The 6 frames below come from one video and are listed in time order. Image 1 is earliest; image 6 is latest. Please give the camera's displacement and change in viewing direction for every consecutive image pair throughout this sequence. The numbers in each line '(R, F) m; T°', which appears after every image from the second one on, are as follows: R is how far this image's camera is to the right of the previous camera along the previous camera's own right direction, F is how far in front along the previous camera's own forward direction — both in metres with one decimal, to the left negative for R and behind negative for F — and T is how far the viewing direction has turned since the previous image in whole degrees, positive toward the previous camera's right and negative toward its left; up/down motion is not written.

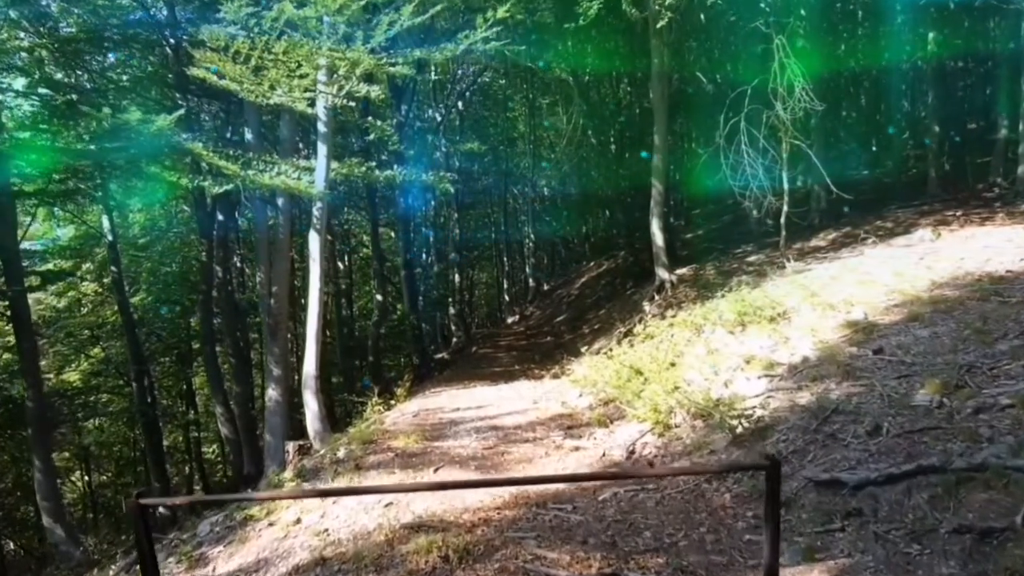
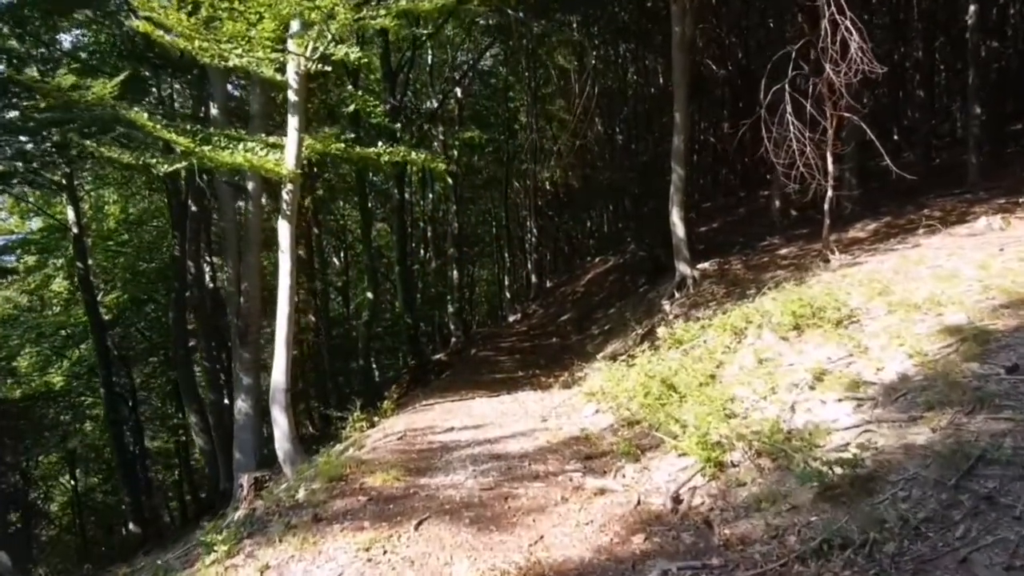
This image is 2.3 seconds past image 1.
(0.0, +1.5) m; 0°
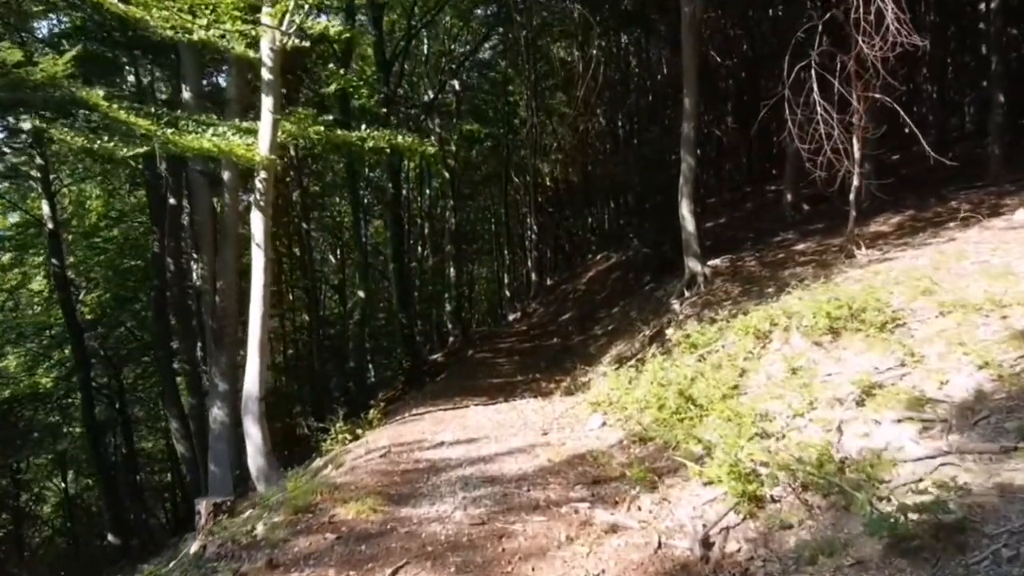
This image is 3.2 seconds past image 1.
(0.0, +0.8) m; 0°
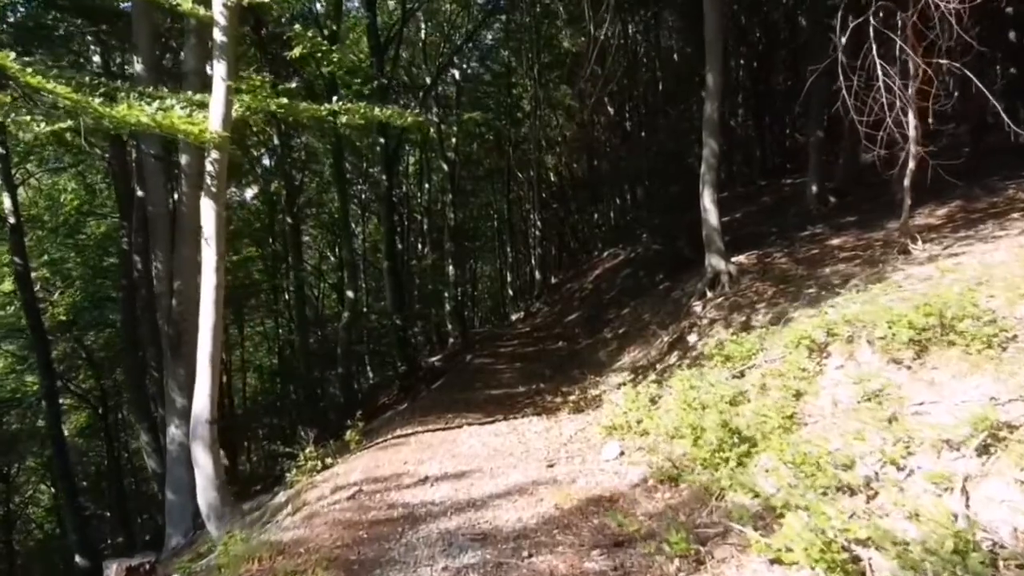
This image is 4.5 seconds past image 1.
(0.0, +1.2) m; 0°
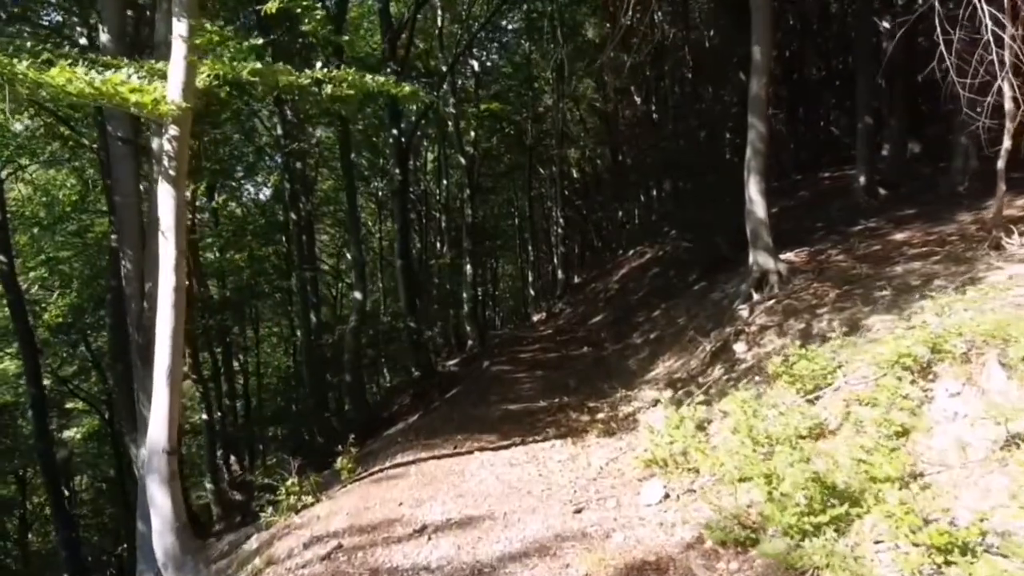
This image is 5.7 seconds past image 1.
(0.0, +1.1) m; -2°
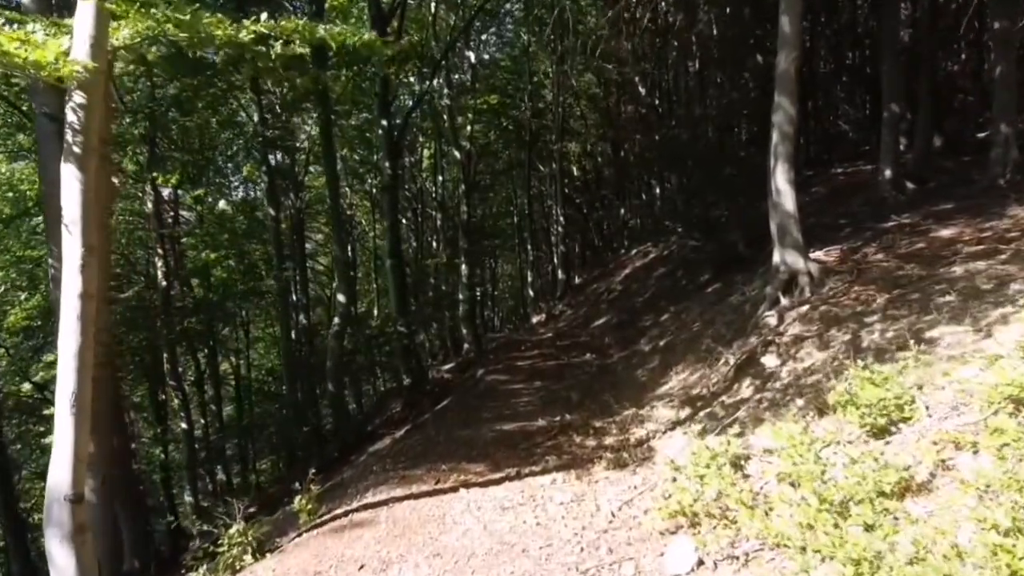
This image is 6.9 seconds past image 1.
(0.0, +1.1) m; 0°
